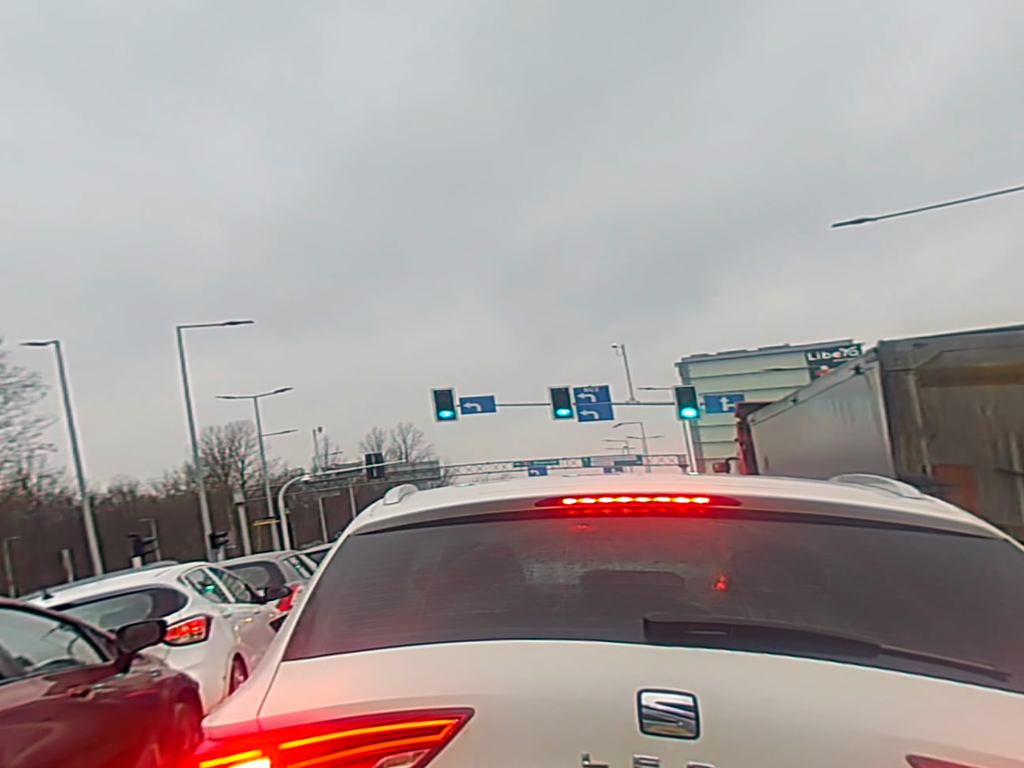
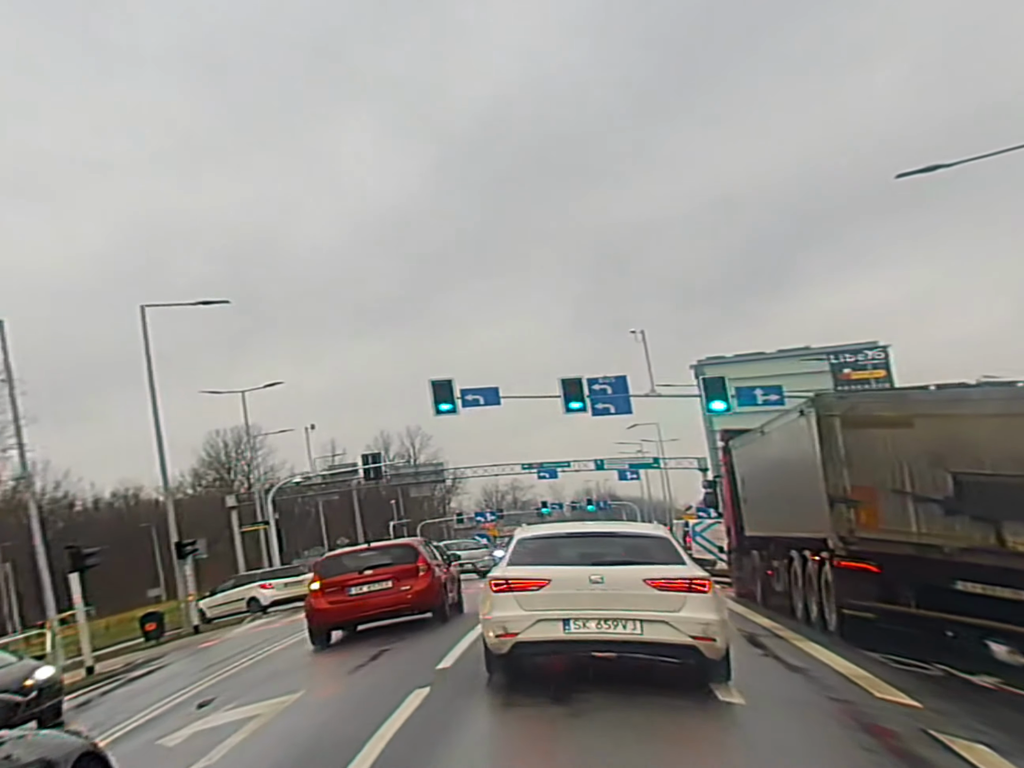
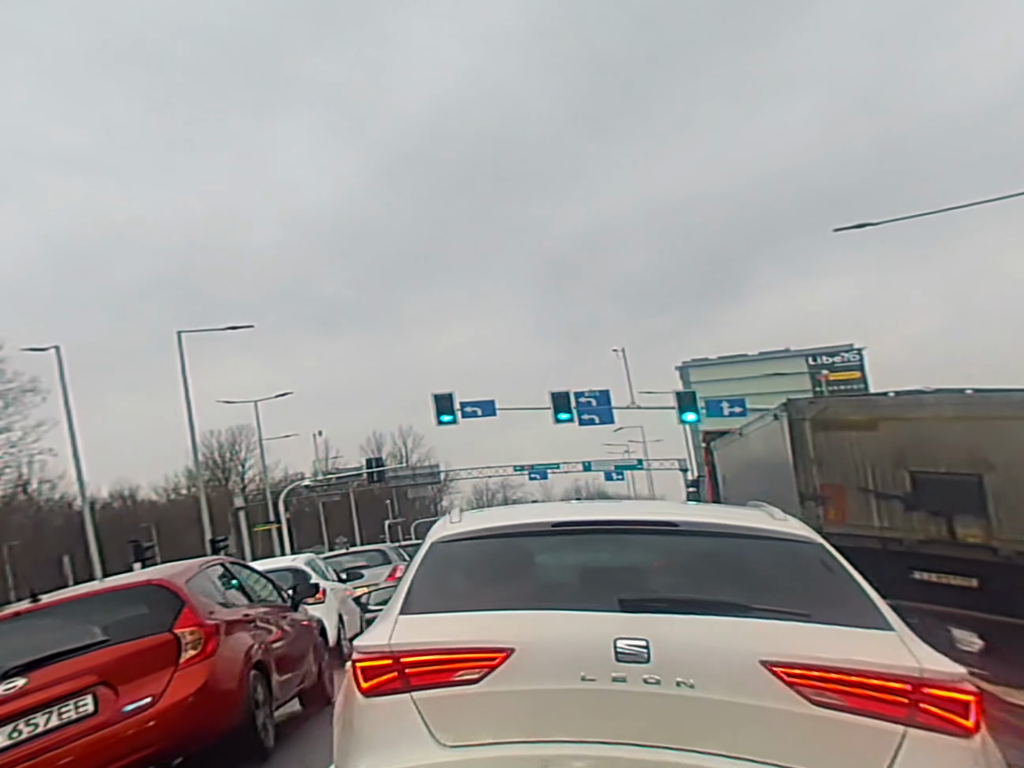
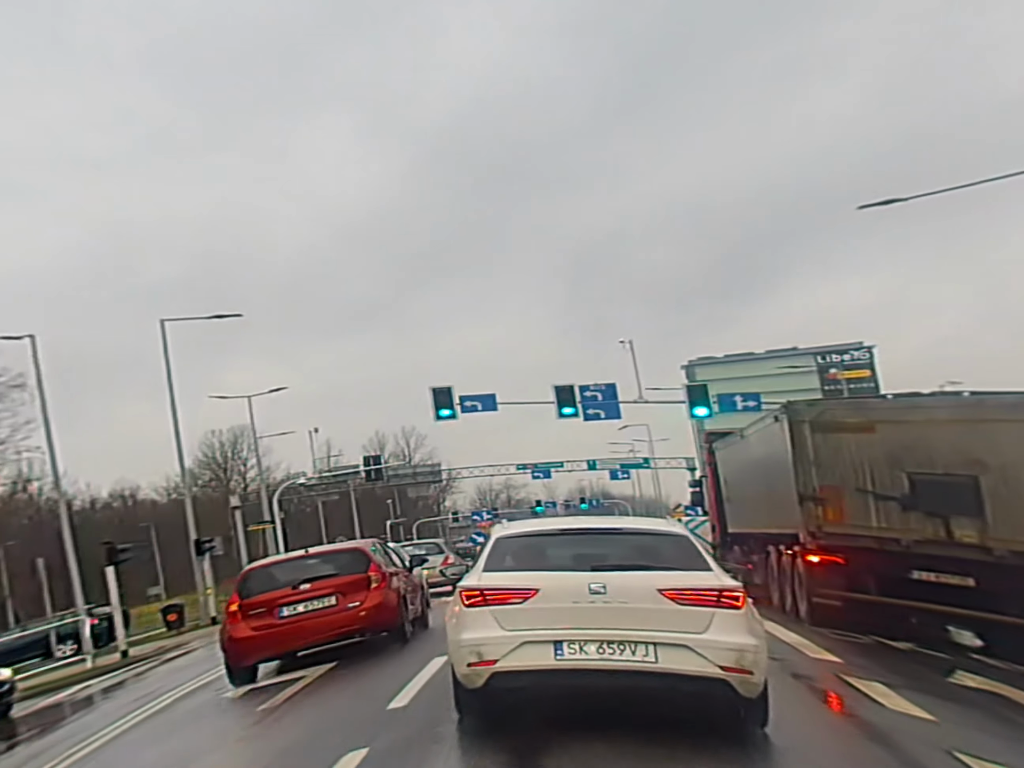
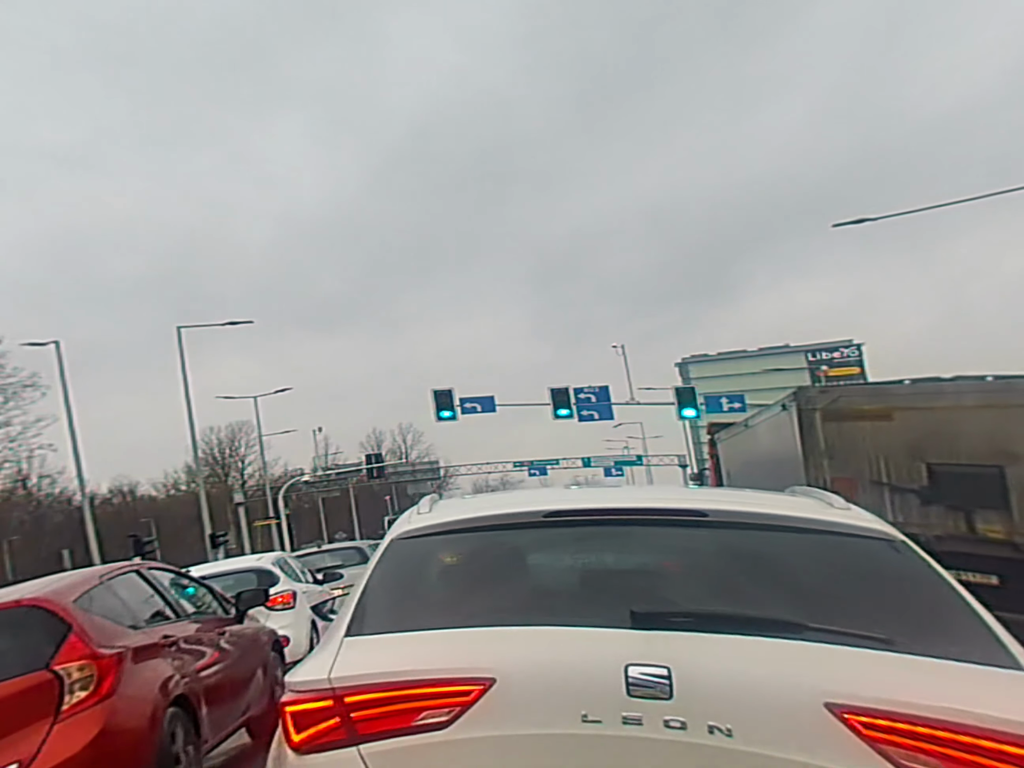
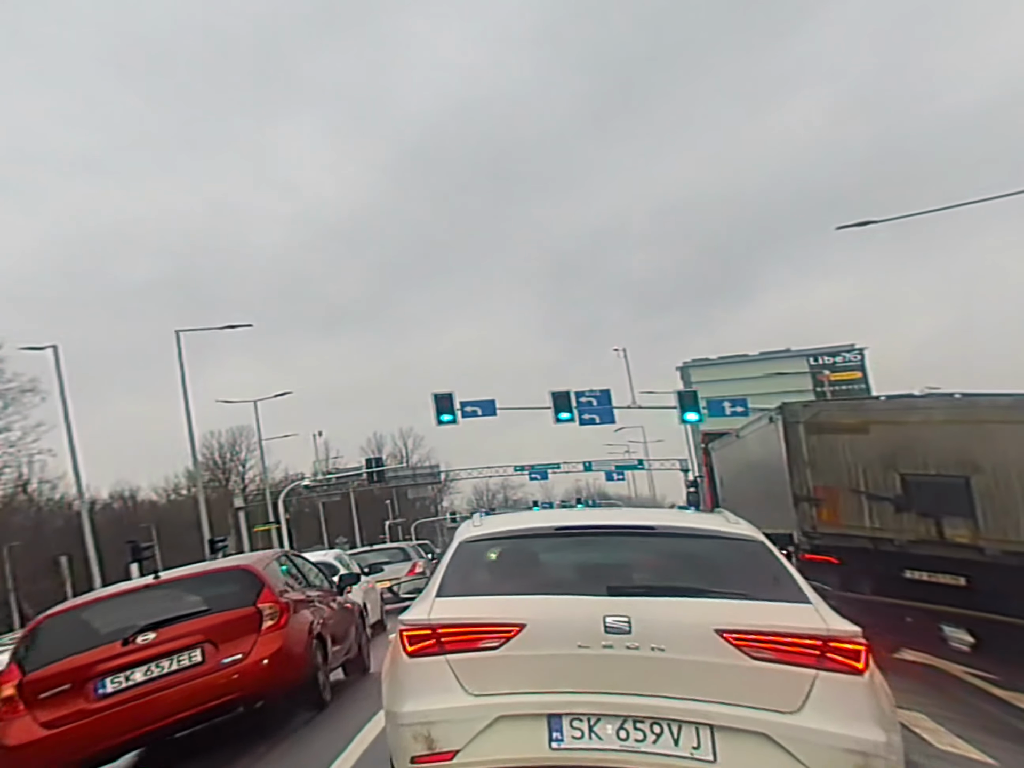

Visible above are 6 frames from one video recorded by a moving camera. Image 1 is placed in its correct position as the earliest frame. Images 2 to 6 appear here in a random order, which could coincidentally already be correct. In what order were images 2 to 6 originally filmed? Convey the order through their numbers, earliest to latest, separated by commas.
5, 3, 6, 4, 2
